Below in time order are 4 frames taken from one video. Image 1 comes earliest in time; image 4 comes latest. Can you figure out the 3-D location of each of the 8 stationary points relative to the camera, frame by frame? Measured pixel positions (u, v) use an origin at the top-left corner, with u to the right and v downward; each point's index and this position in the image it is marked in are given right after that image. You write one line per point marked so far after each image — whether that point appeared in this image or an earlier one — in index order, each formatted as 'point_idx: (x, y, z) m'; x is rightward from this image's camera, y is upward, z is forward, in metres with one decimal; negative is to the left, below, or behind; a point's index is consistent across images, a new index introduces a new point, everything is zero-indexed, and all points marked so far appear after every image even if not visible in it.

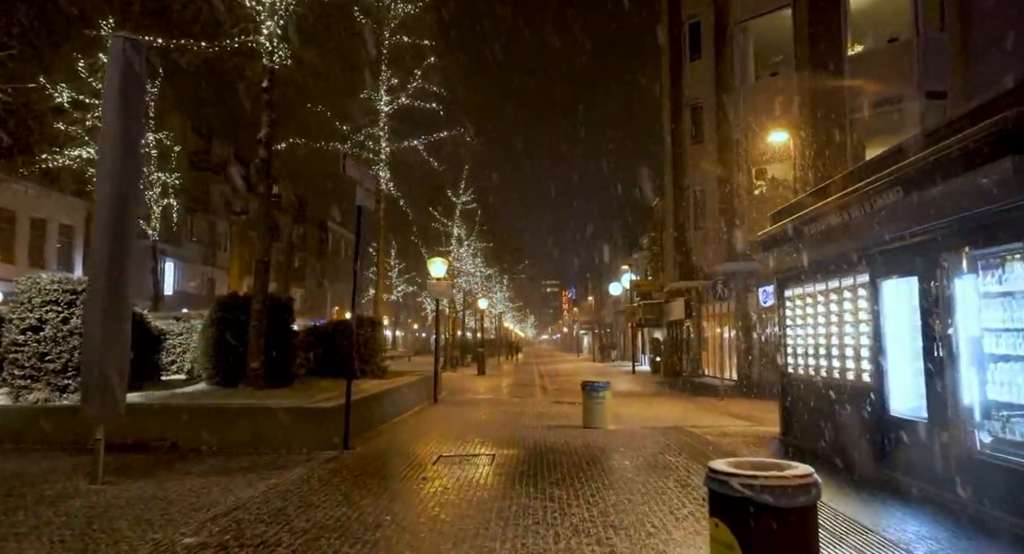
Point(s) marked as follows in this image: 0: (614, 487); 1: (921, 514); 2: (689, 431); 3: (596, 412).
0: (+1.2, -2.4, +7.8) m
1: (+3.9, -2.3, +6.6) m
2: (+3.3, -2.8, +12.6) m
3: (+1.6, -2.7, +13.5) m
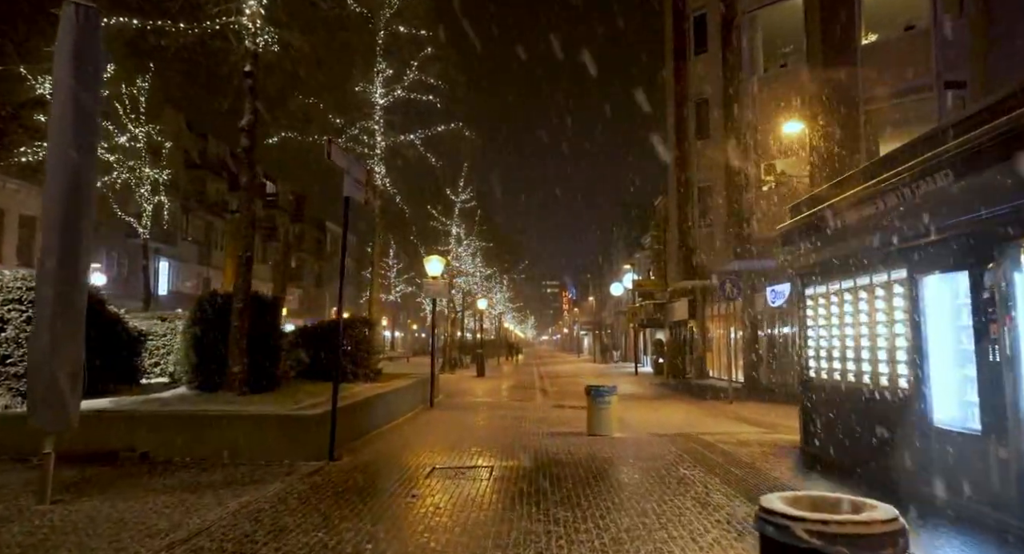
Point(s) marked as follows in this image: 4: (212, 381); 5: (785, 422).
0: (+1.2, -2.4, +7.0) m
1: (+3.9, -2.2, +5.8) m
2: (+3.3, -2.8, +11.8) m
3: (+1.6, -2.6, +12.7) m
4: (-5.2, -1.8, +11.8) m
5: (+5.4, -2.9, +13.7) m
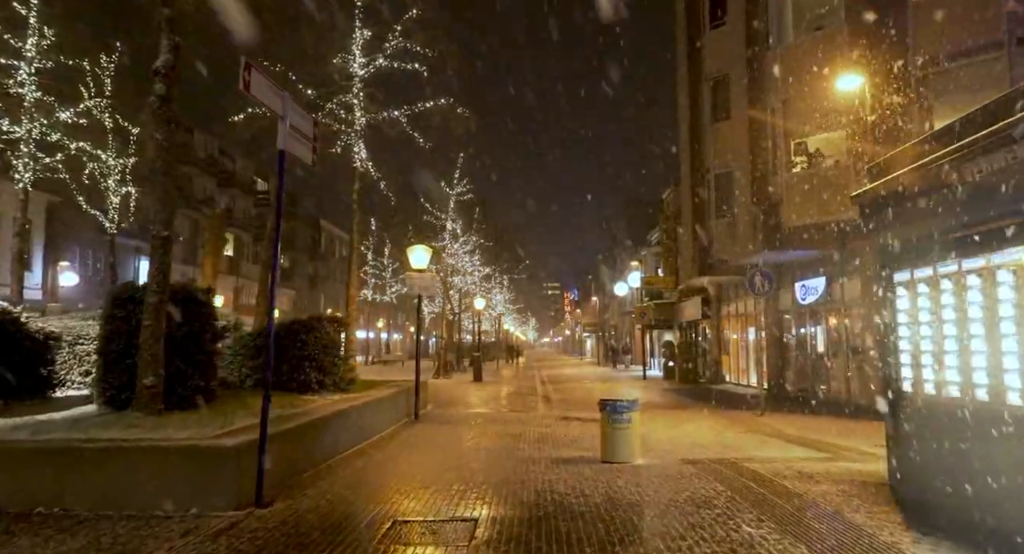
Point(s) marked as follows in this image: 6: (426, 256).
0: (+1.1, -2.1, +4.4) m
1: (+3.9, -2.0, +3.2) m
2: (+3.2, -2.6, +9.2) m
3: (+1.6, -2.4, +10.1) m
4: (-5.3, -1.6, +9.2) m
5: (+5.4, -2.7, +11.1) m
6: (-2.4, +0.6, +19.1) m
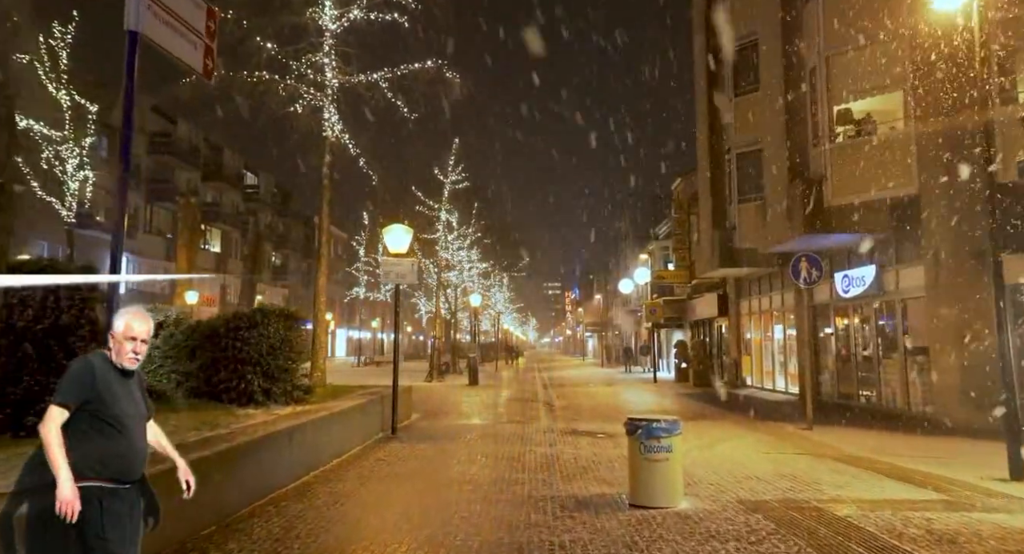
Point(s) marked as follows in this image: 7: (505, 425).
0: (+1.0, -1.9, +1.6) m
1: (+3.8, -1.7, +0.4) m
2: (+3.1, -2.3, +6.3) m
3: (+1.5, -2.1, +7.3) m
4: (-5.3, -1.3, +6.4) m
5: (+5.3, -2.4, +8.3) m
6: (-2.4, +0.9, +16.3) m
7: (-0.2, -3.4, +15.6) m
